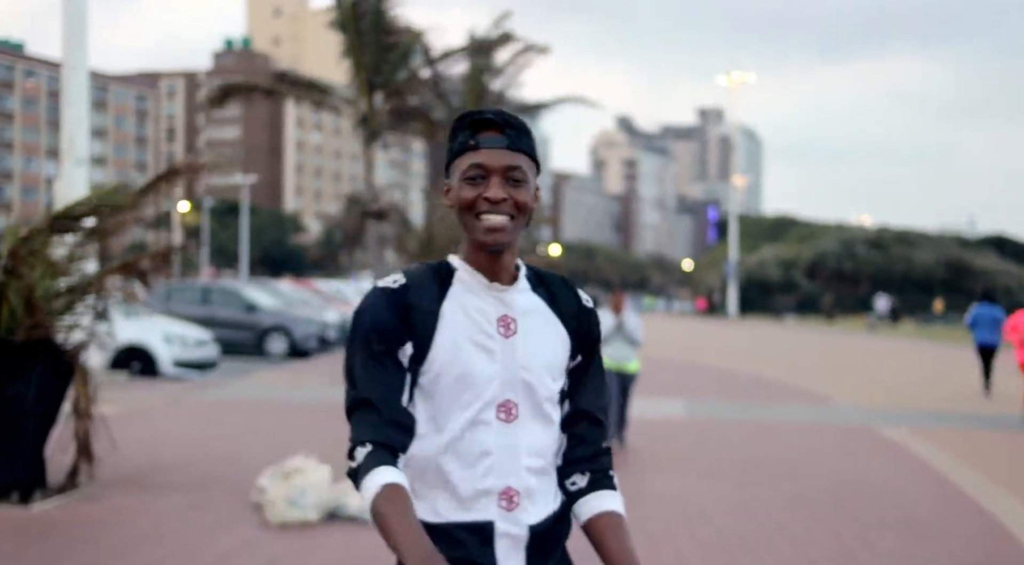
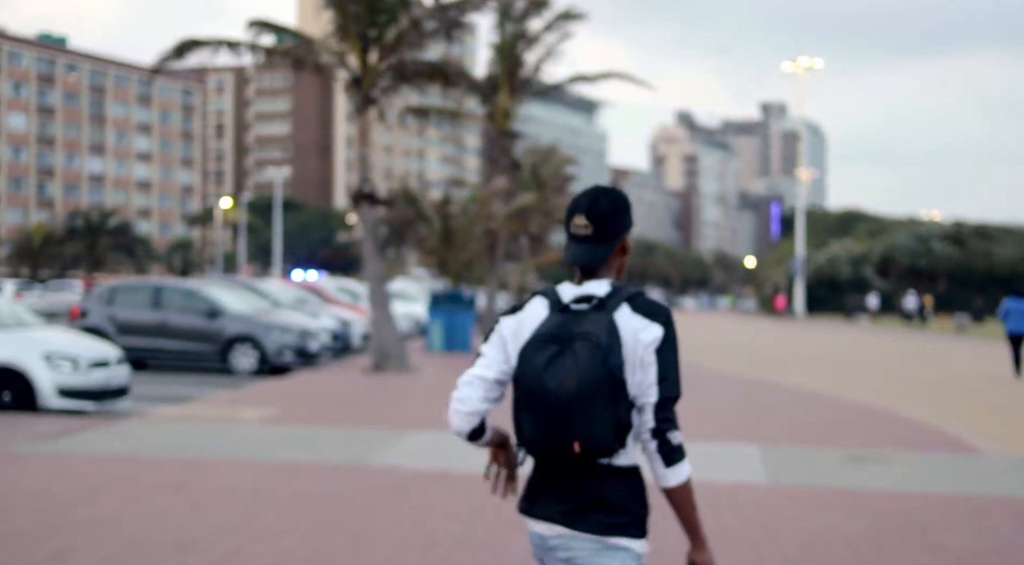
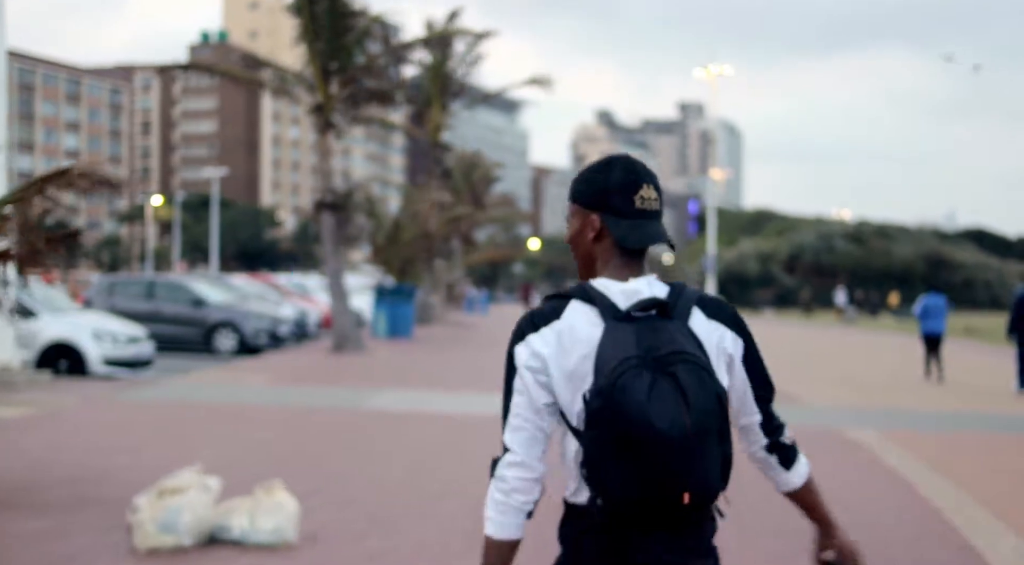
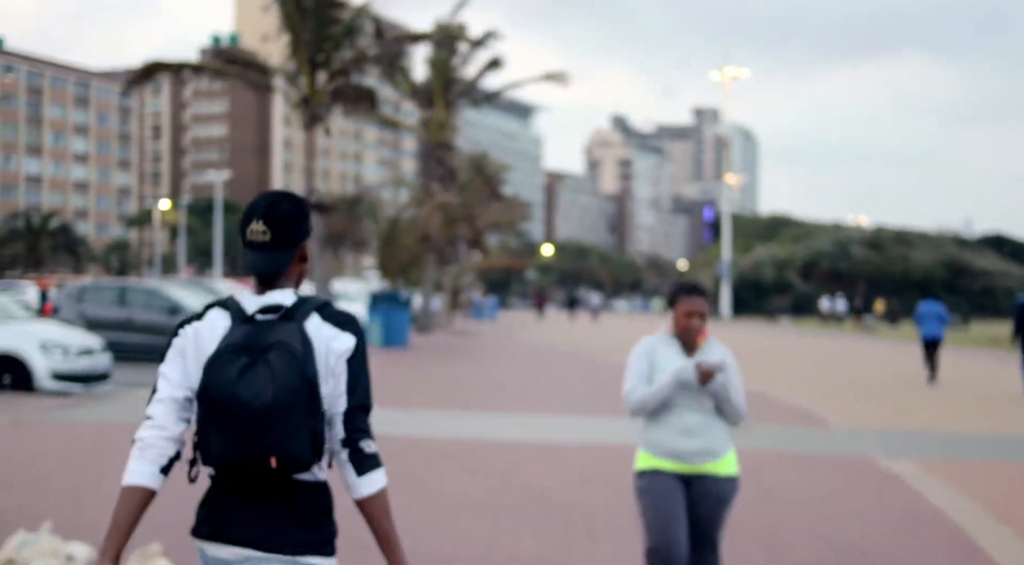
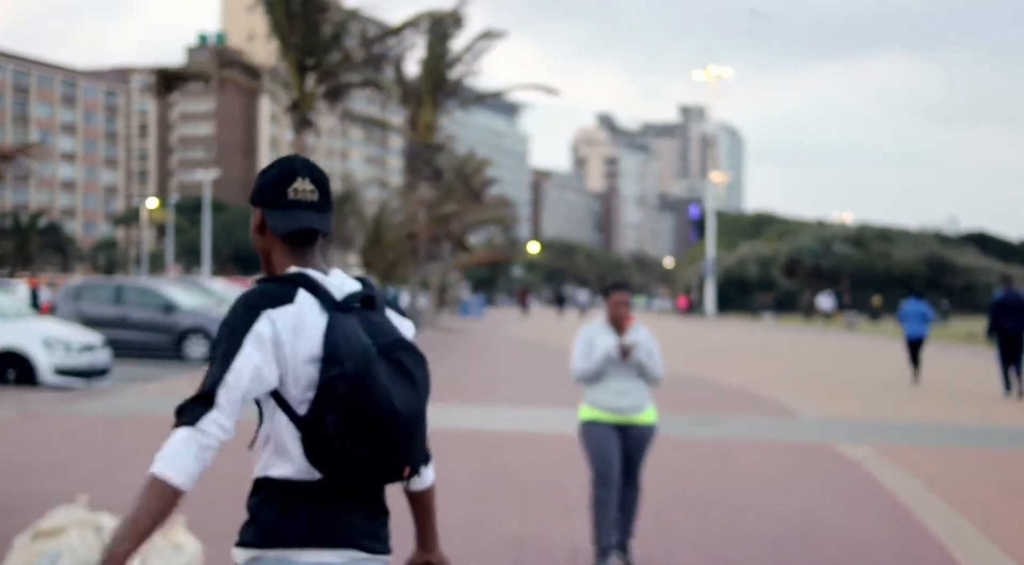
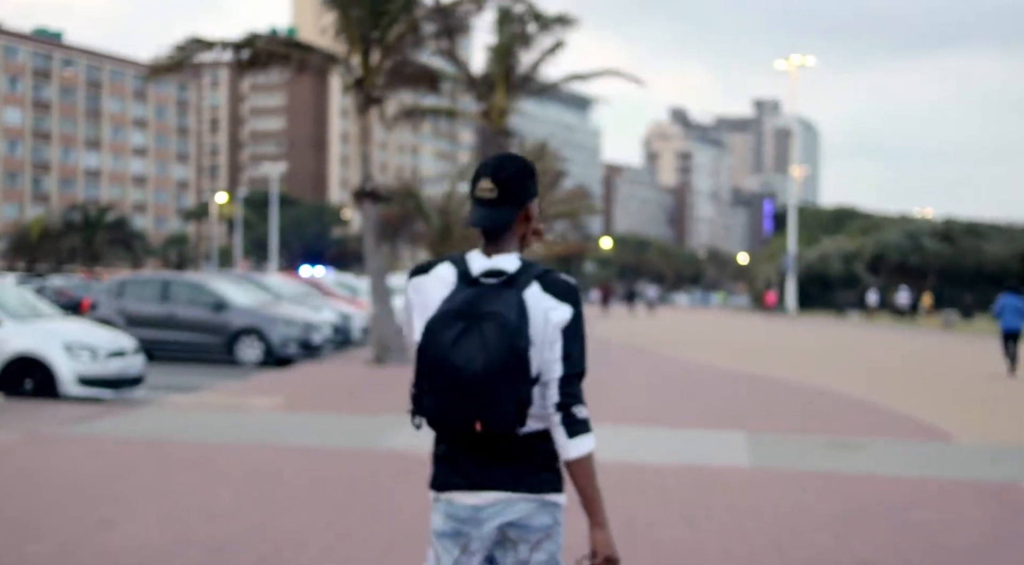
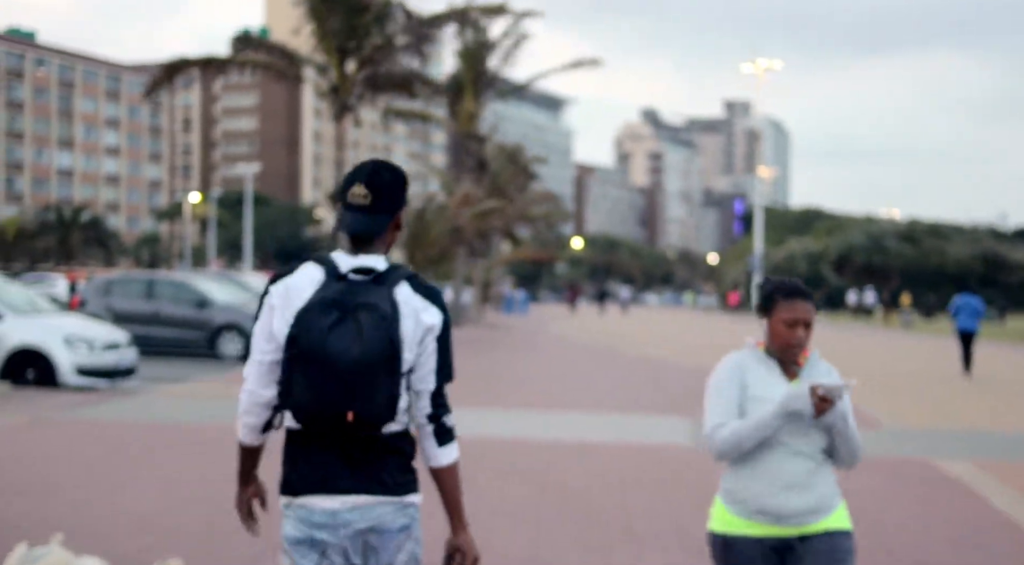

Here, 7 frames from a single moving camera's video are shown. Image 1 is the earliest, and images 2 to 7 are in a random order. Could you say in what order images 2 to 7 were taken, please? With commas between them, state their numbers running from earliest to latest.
3, 5, 4, 7, 6, 2
